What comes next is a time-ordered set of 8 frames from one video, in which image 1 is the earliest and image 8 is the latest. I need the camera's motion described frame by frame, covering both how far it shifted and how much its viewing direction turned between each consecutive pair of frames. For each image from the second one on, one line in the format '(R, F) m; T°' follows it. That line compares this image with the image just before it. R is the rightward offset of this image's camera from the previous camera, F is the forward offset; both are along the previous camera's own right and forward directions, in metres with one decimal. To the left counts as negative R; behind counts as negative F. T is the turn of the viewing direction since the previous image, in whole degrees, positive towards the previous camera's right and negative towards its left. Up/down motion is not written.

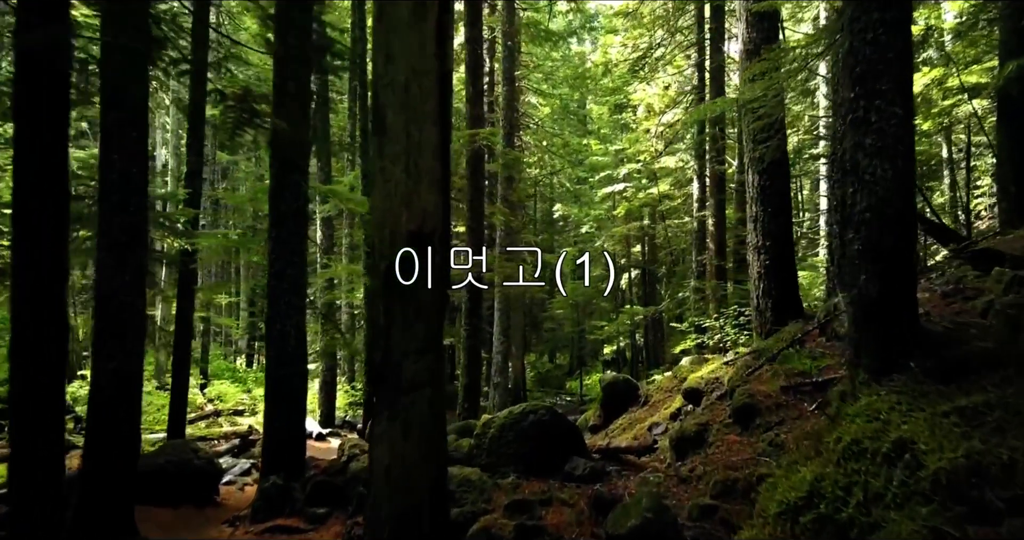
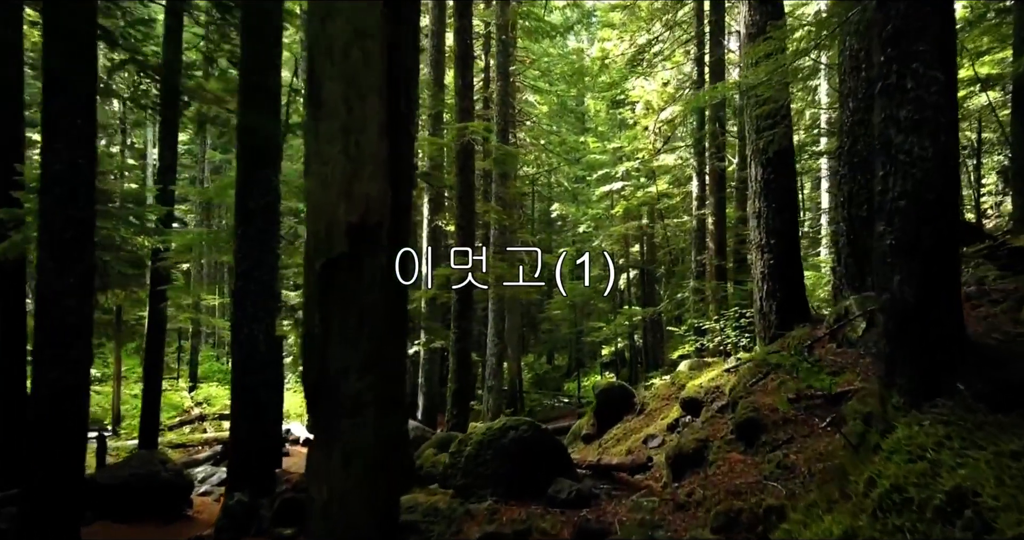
(+0.2, +0.5) m; 0°
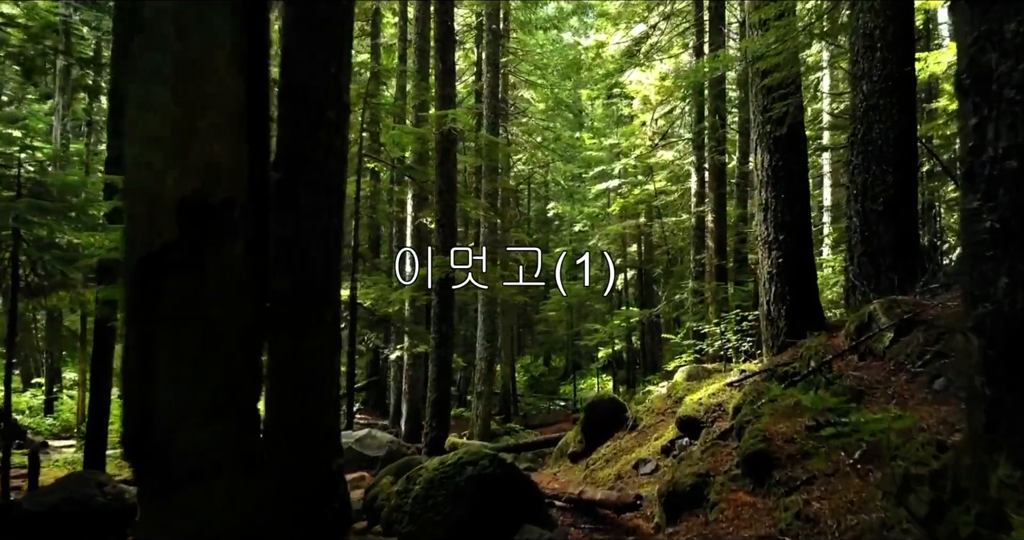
(+0.3, +0.9) m; 0°
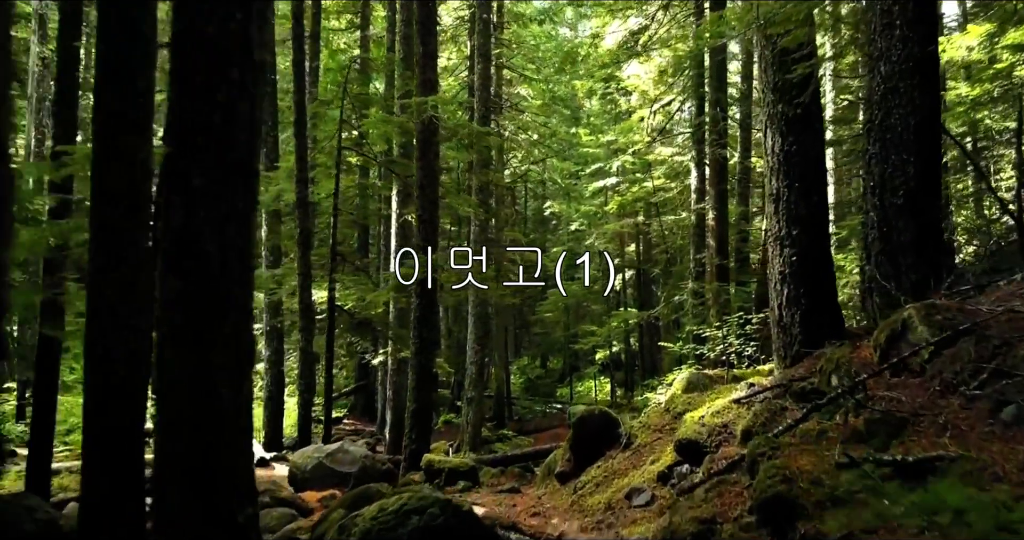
(+0.2, +0.8) m; 0°
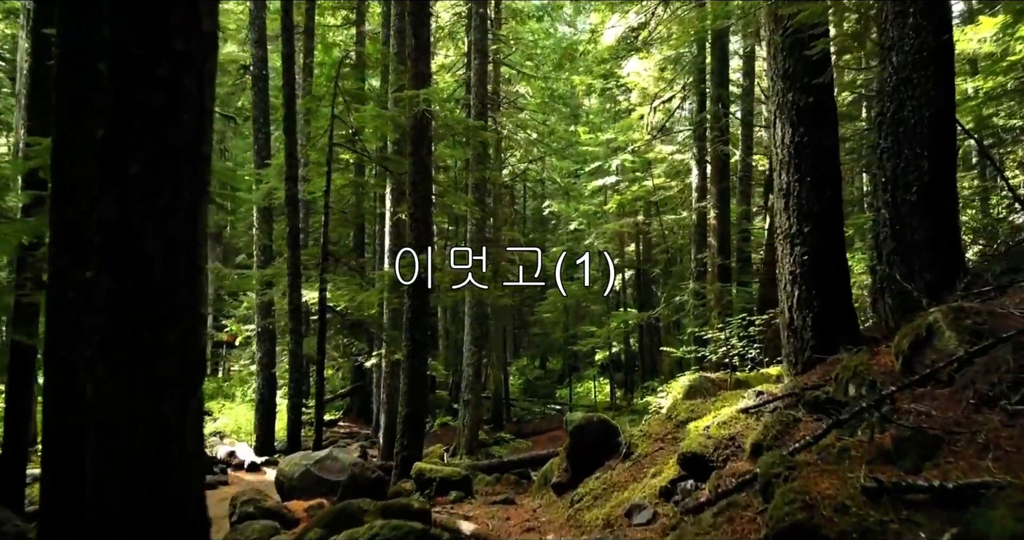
(+0.1, +0.4) m; 0°
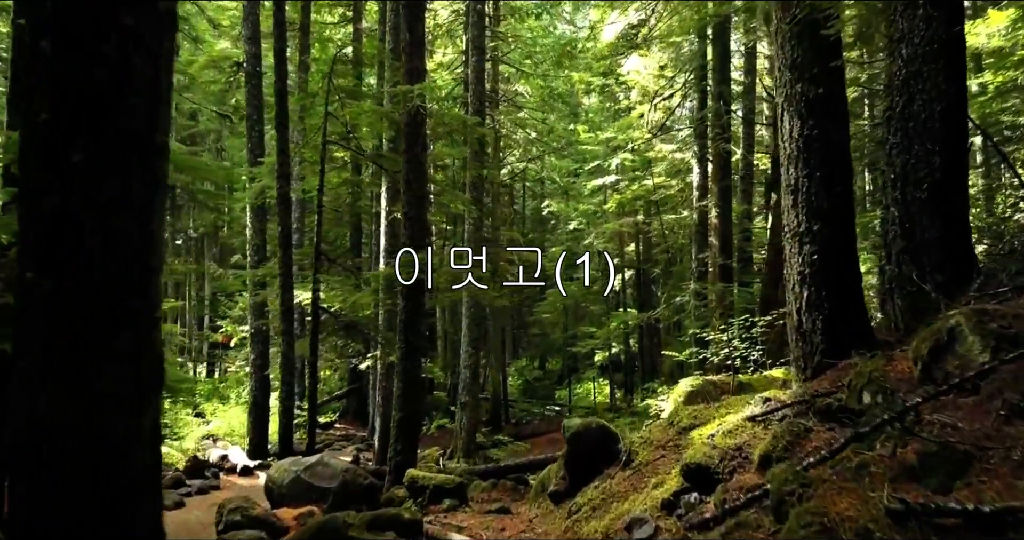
(0.0, +0.3) m; 0°
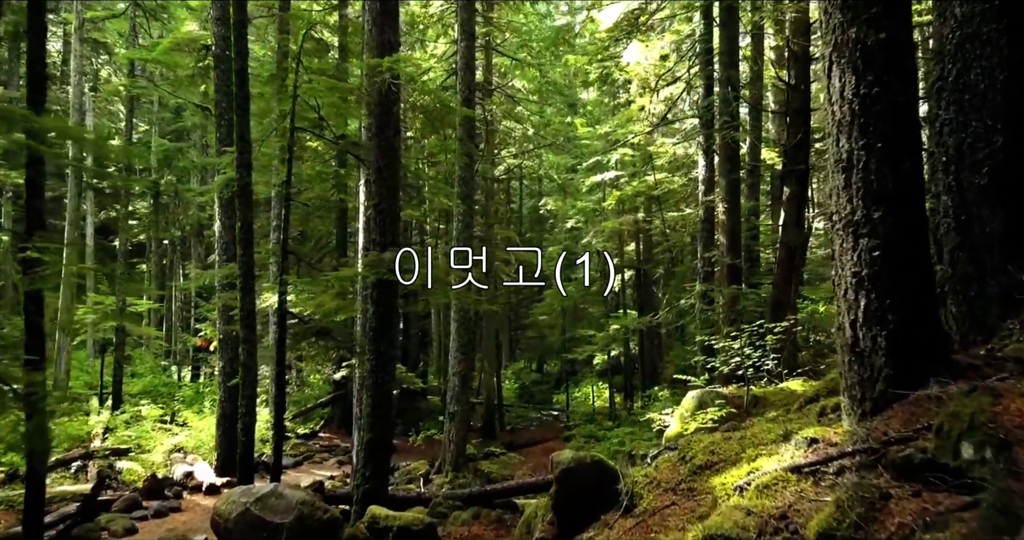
(+0.2, +1.2) m; 0°
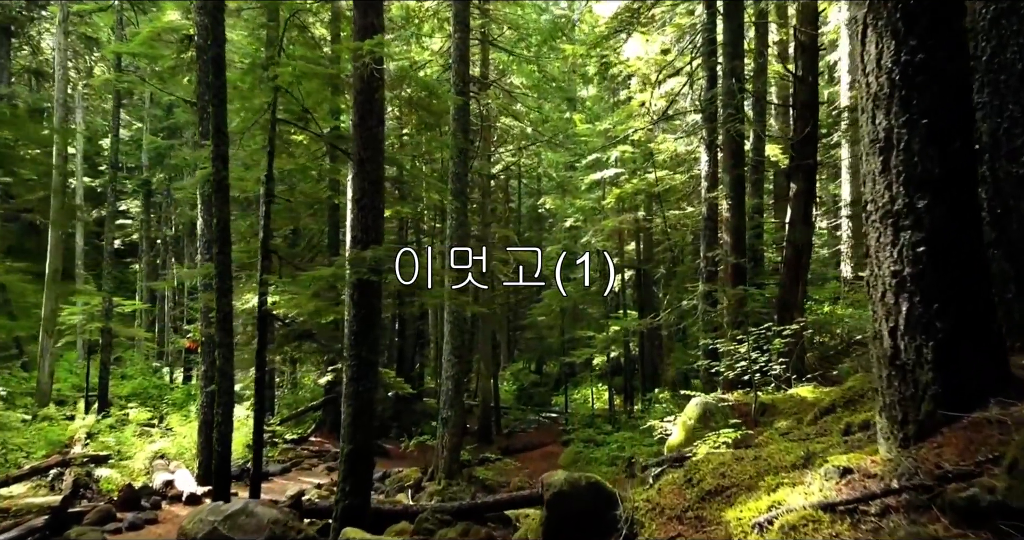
(+0.1, +0.6) m; 0°
